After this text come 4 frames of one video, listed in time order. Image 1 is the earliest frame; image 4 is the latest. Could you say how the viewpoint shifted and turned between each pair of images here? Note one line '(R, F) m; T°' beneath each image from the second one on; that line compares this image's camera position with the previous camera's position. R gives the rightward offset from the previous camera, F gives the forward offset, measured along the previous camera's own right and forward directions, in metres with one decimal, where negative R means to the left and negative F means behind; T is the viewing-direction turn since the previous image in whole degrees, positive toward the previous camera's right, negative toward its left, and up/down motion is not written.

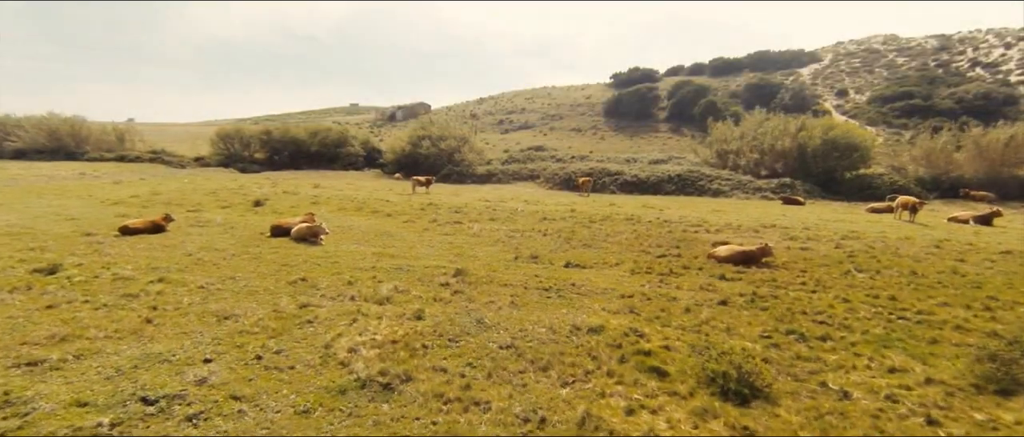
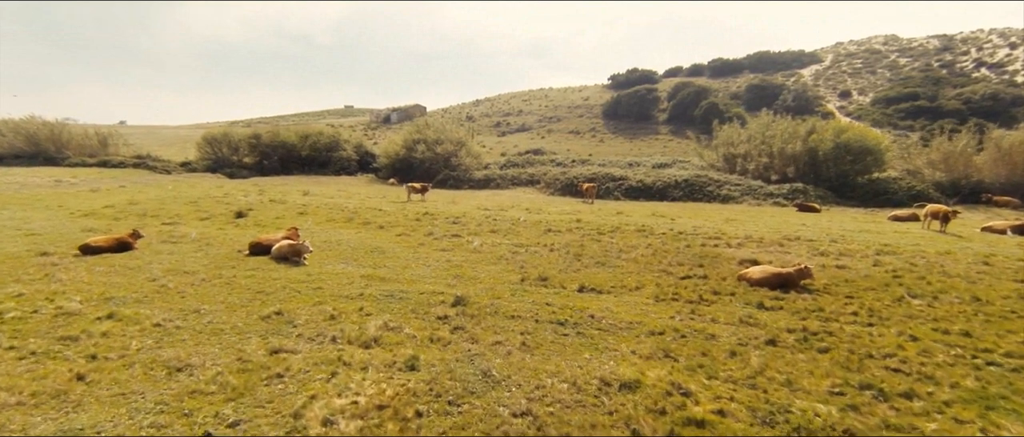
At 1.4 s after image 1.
(-0.2, +1.4) m; 0°
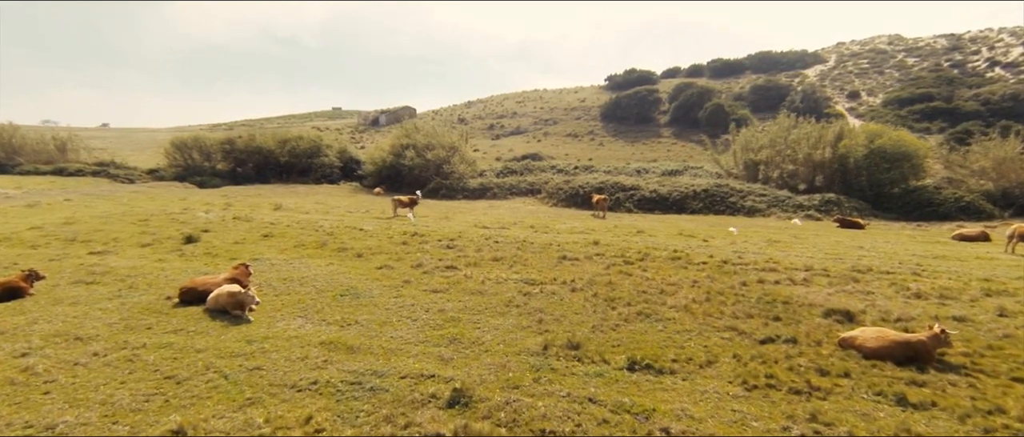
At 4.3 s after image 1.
(-0.5, +3.2) m; +1°
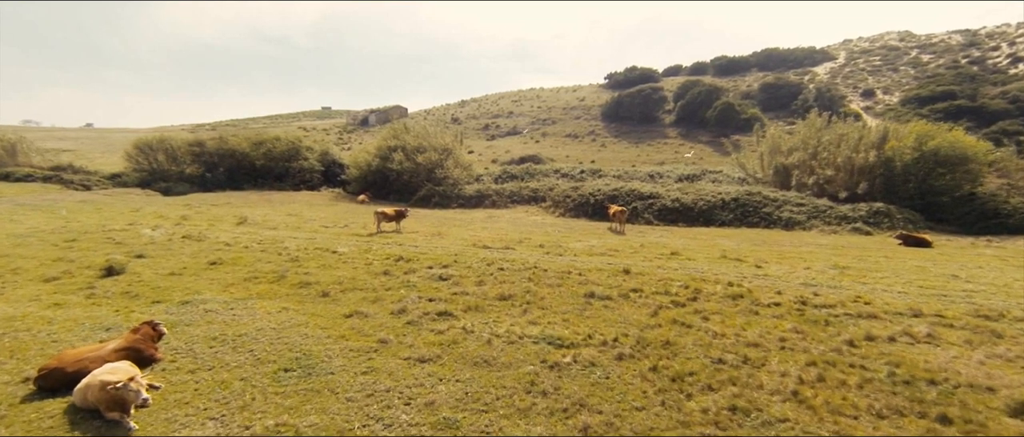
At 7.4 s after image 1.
(-0.5, +3.5) m; +1°
